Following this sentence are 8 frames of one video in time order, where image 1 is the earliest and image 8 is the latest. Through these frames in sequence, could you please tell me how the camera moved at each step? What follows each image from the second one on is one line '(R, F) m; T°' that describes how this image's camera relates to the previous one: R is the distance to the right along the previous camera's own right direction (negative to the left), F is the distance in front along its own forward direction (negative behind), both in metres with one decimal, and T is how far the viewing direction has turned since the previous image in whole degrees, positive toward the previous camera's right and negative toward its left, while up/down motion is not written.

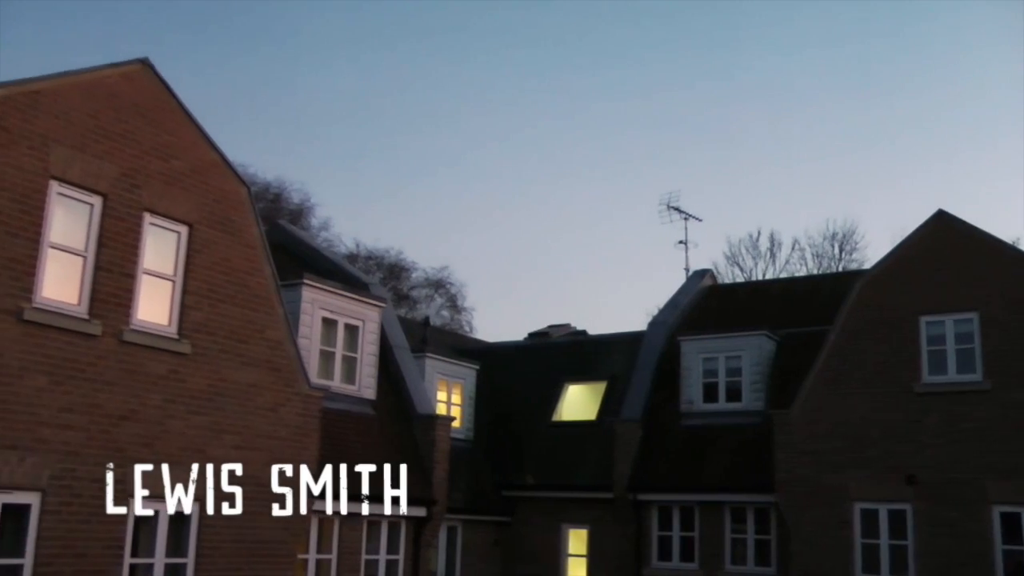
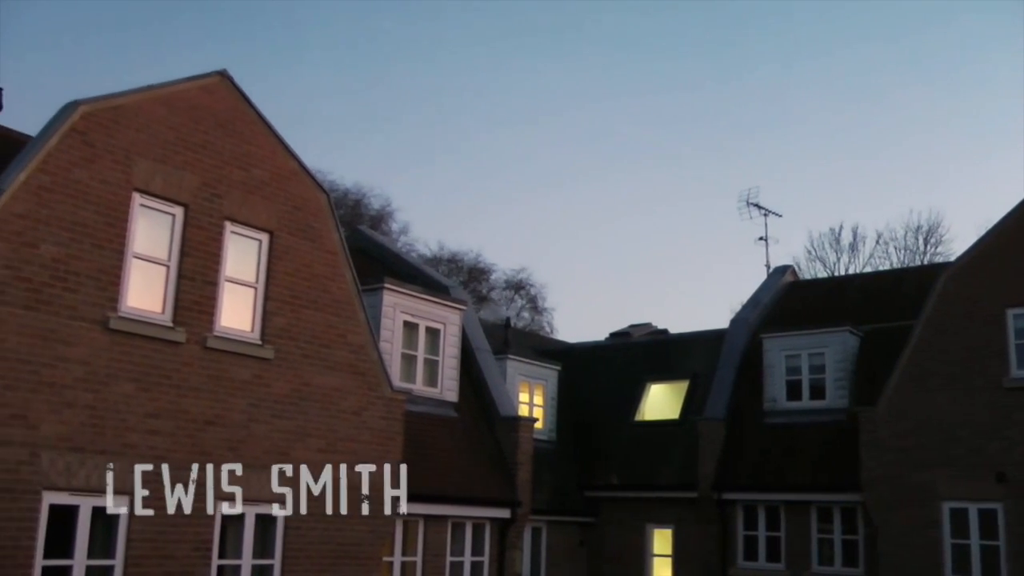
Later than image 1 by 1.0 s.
(+0.8, 0.0) m; -6°
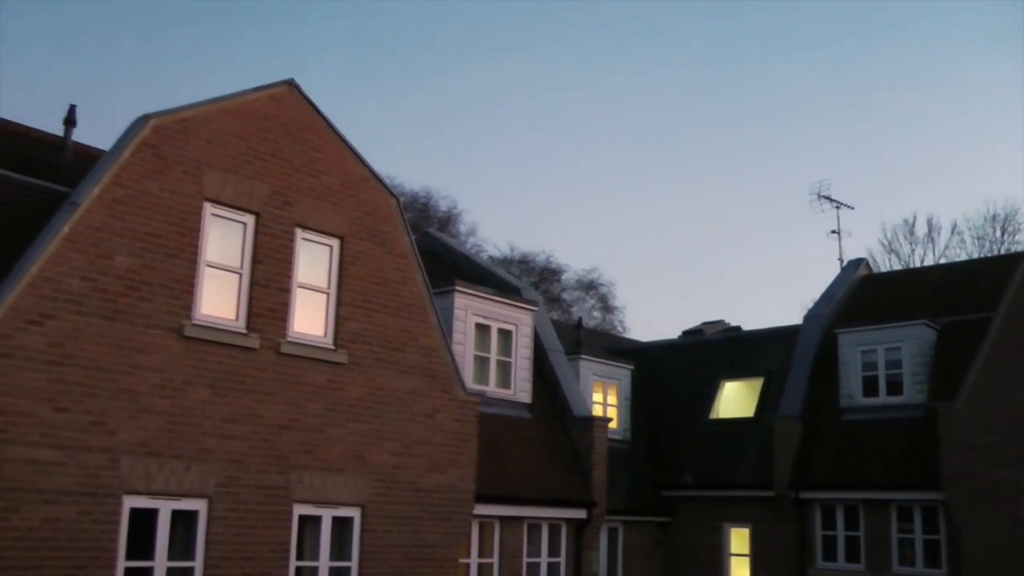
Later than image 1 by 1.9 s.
(+0.7, +0.1) m; -6°
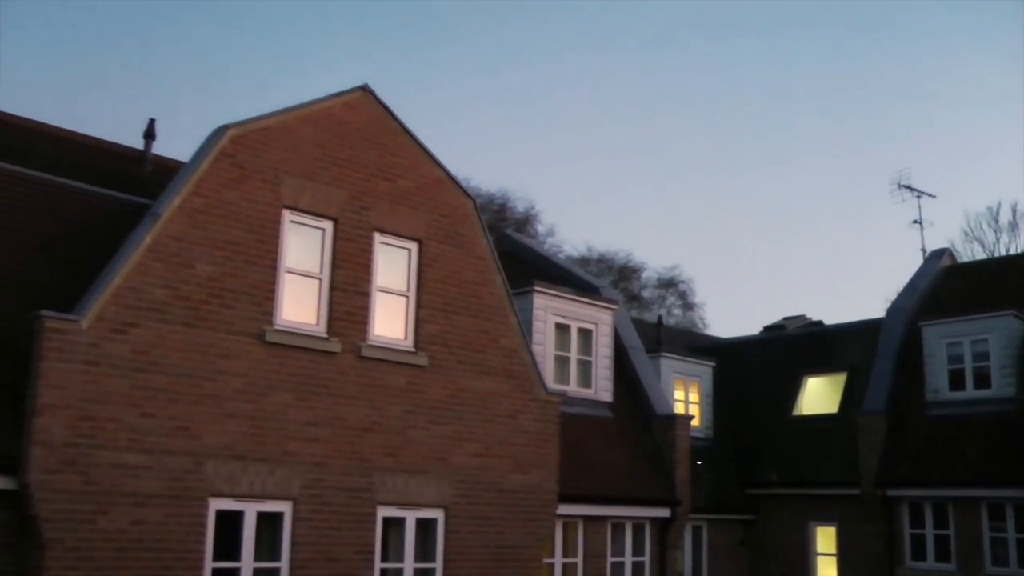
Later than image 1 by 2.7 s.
(+0.8, +0.1) m; -6°
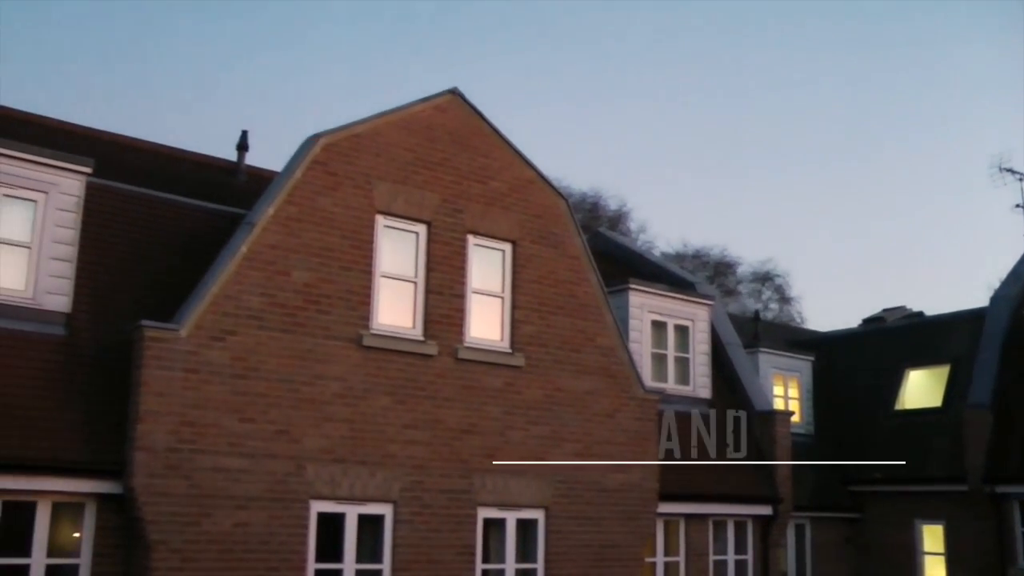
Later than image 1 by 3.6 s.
(+0.2, 0.0) m; -5°
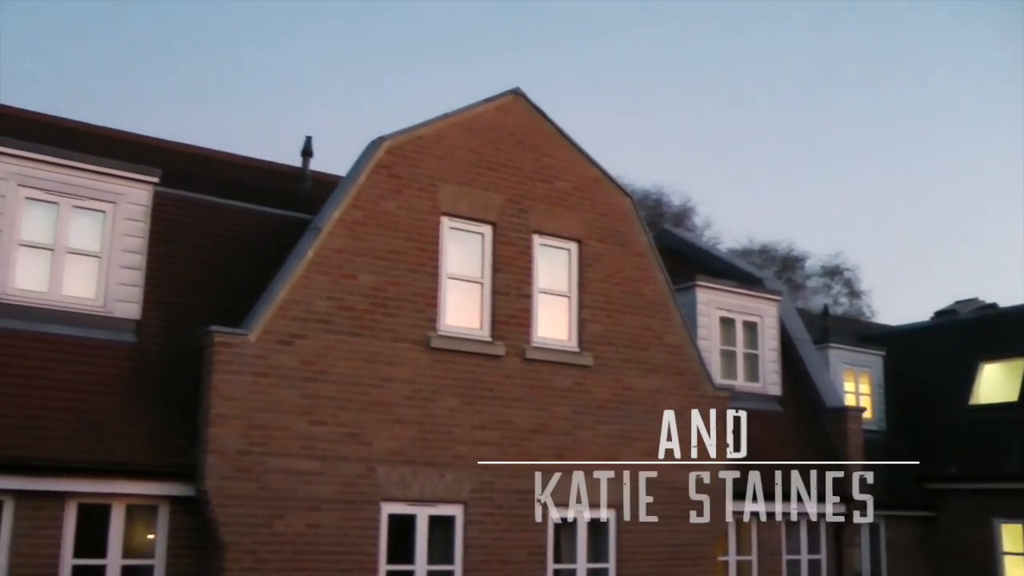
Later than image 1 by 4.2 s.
(0.0, 0.0) m; -2°
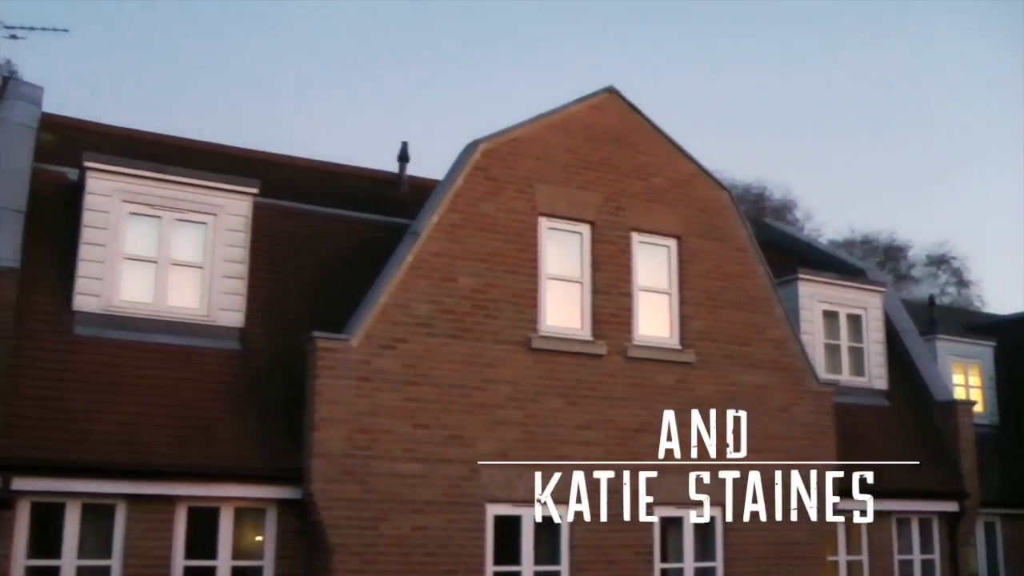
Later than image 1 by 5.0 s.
(0.0, 0.0) m; -4°
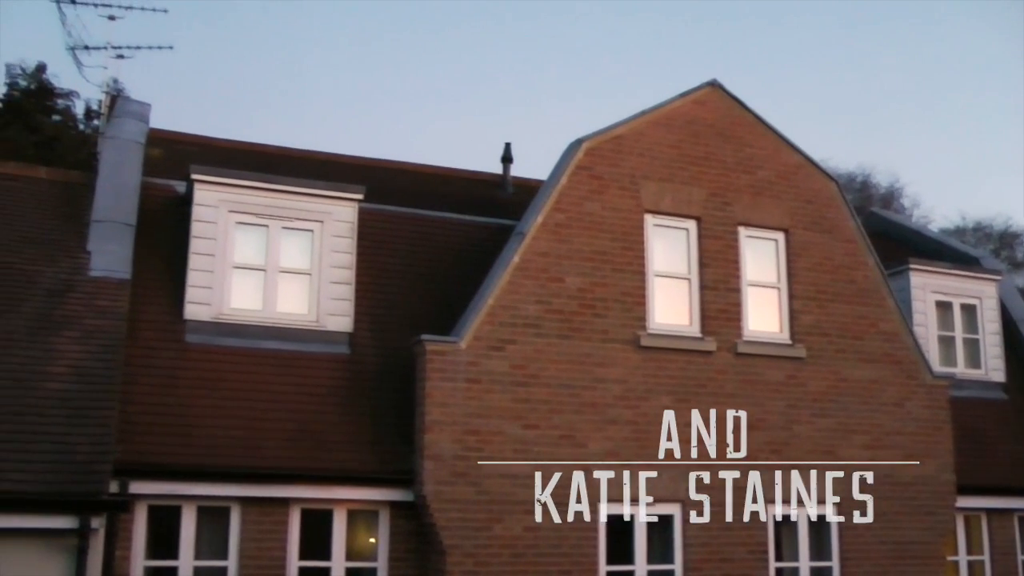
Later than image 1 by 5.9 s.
(0.0, +0.1) m; -4°
